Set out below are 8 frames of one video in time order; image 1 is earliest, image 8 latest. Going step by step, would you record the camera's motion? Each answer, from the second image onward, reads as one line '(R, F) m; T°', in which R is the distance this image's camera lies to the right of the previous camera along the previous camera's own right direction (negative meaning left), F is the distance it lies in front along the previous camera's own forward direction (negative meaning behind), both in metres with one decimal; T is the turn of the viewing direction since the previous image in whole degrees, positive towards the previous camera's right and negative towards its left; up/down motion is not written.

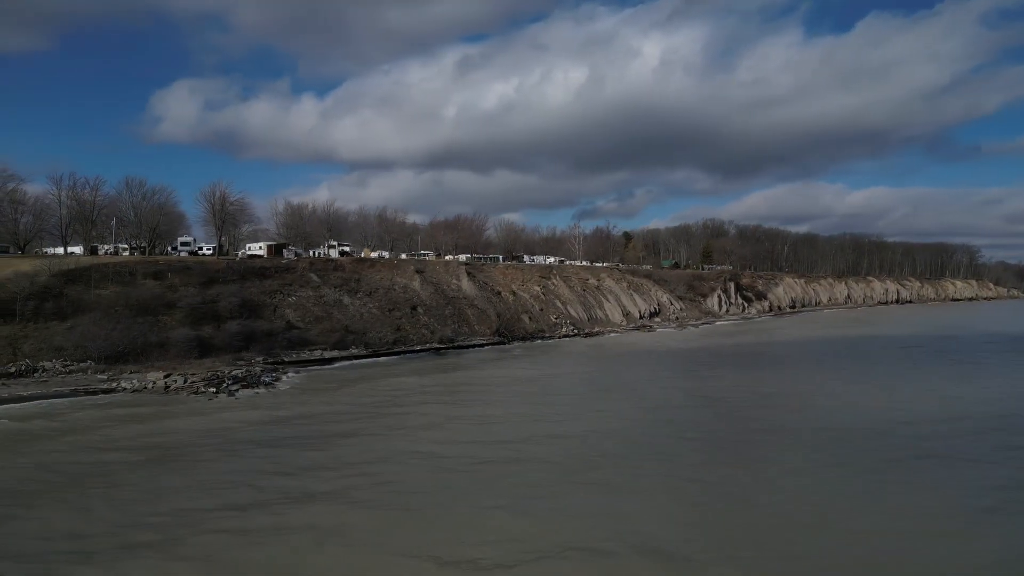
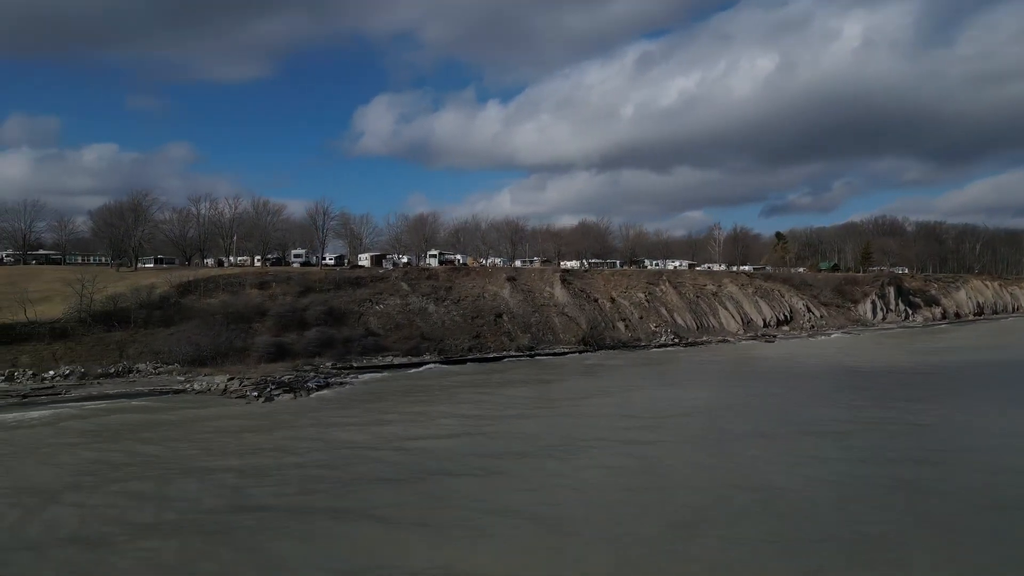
(+4.5, +0.4) m; -13°
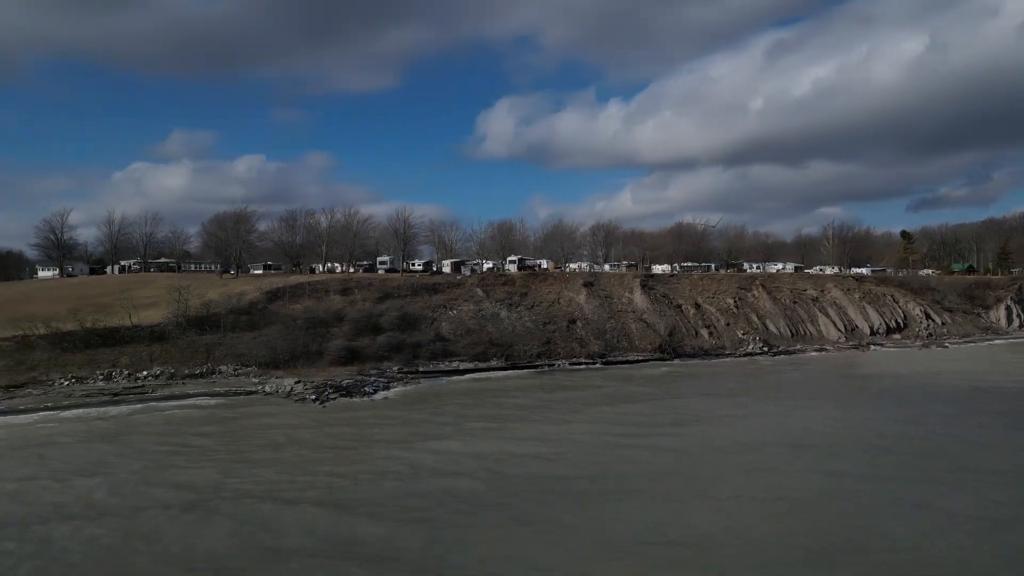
(+2.2, +0.1) m; -9°
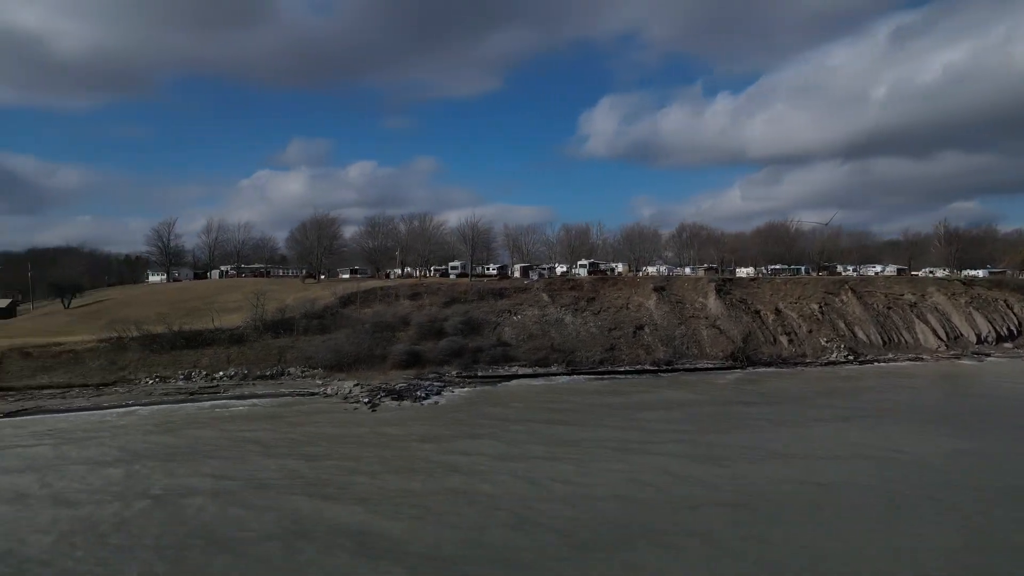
(+1.7, 0.0) m; -8°
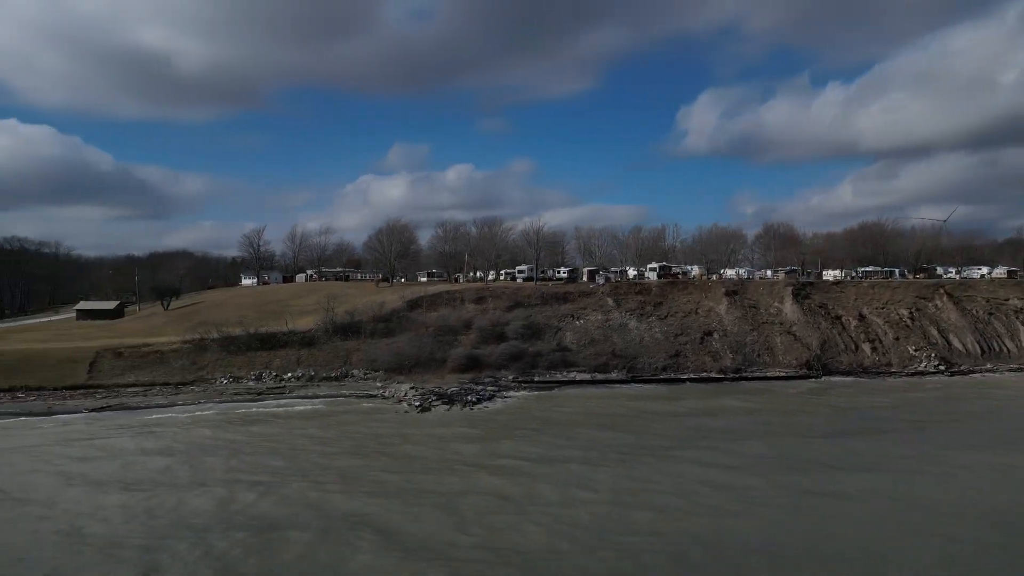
(+1.4, 0.0) m; -7°
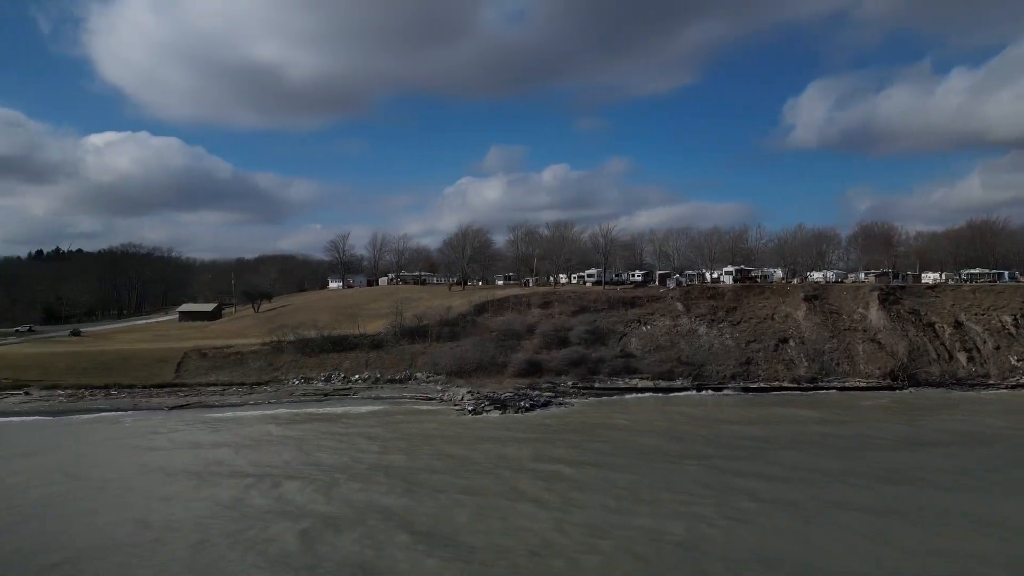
(+1.3, 0.0) m; -7°
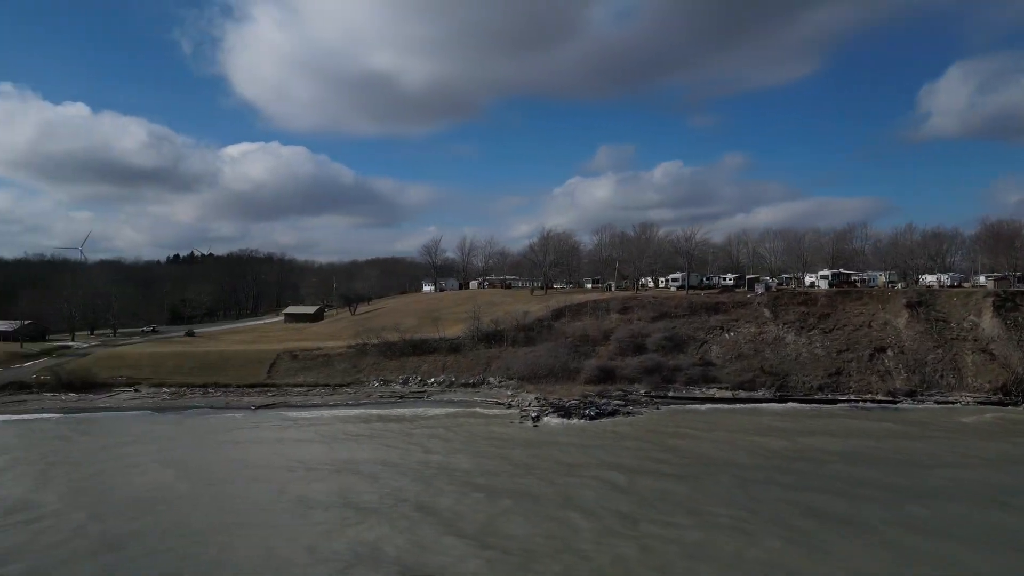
(+1.4, 0.0) m; -9°
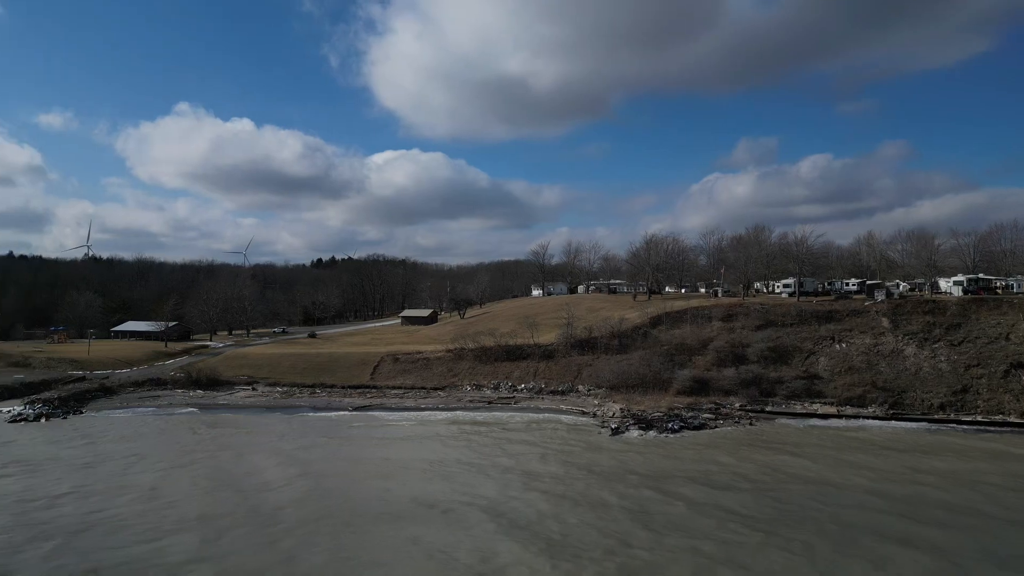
(+1.6, 0.0) m; -10°
